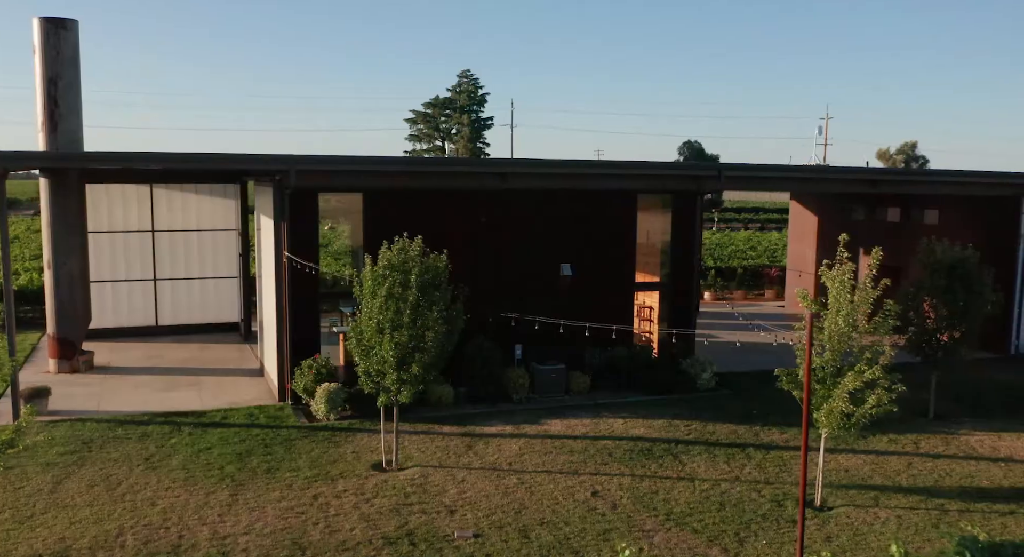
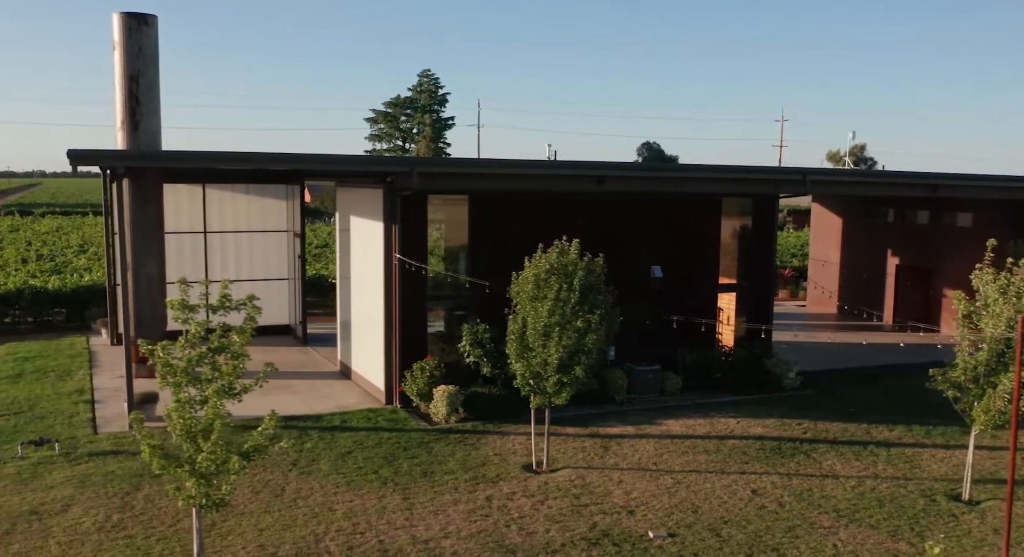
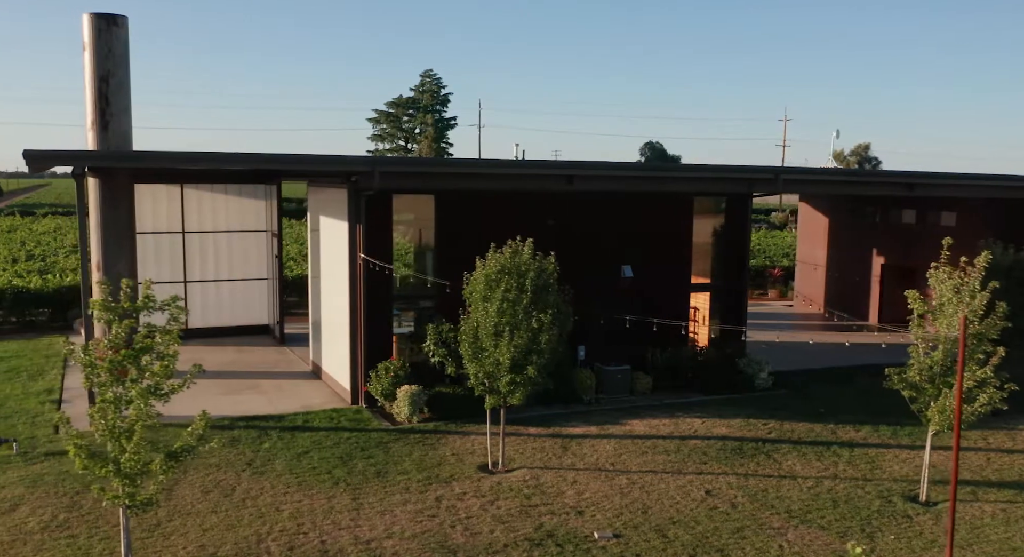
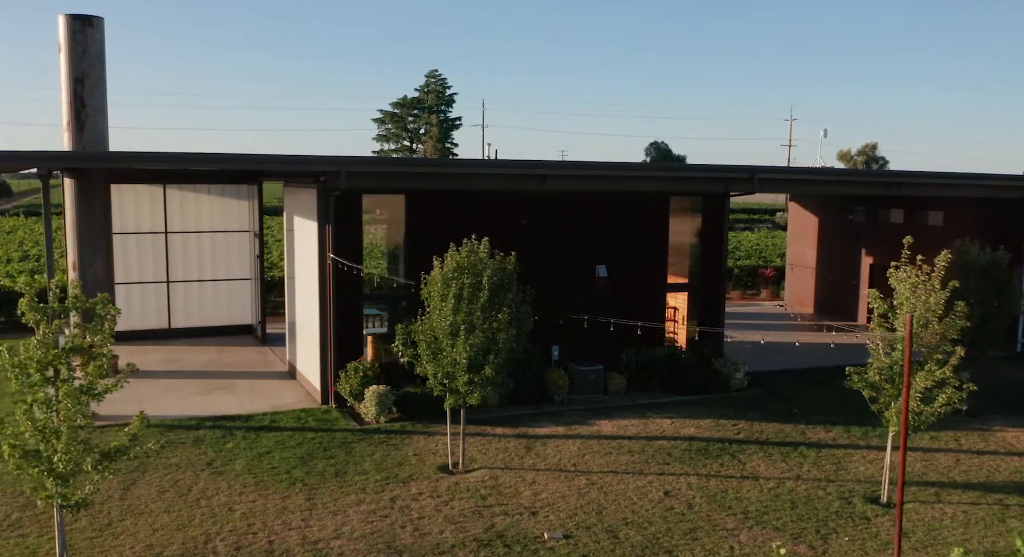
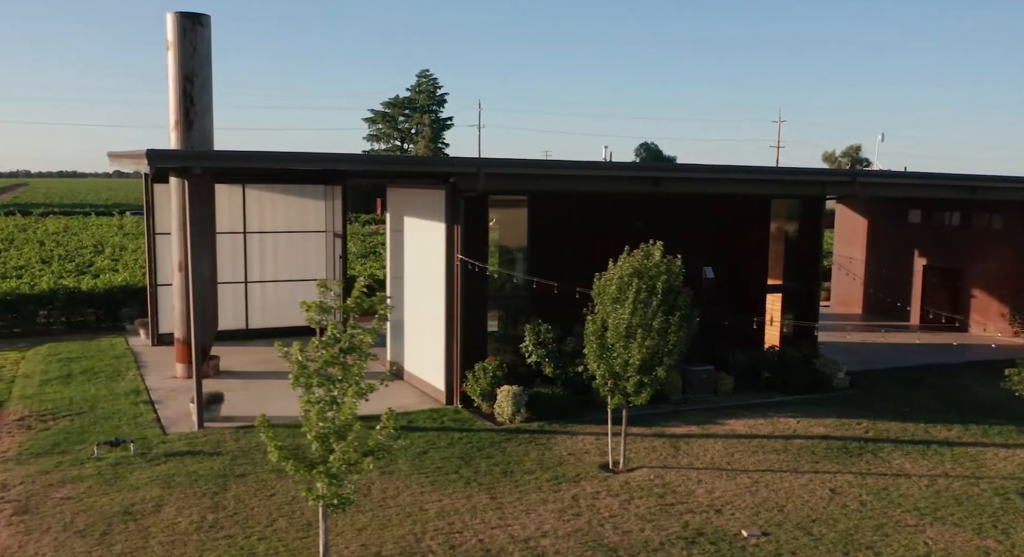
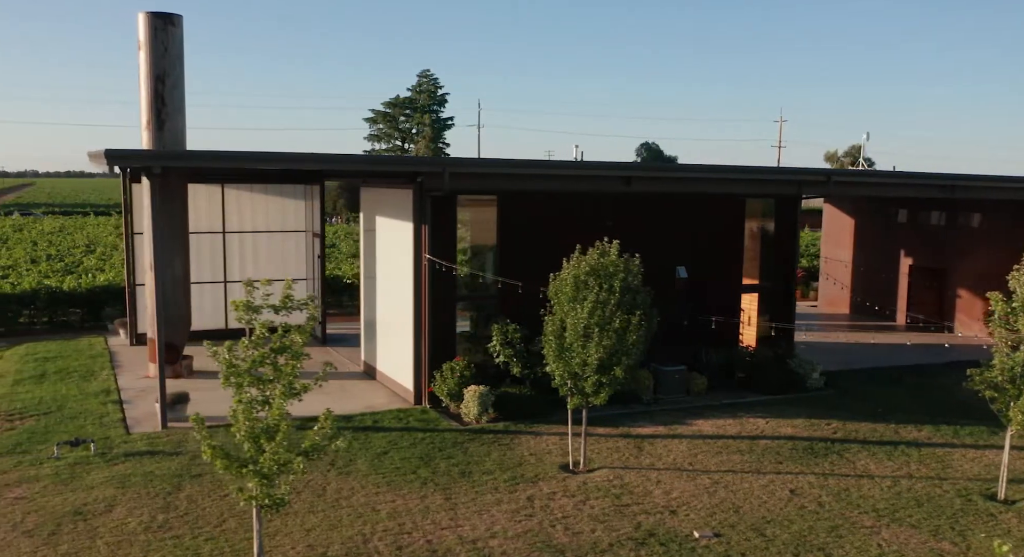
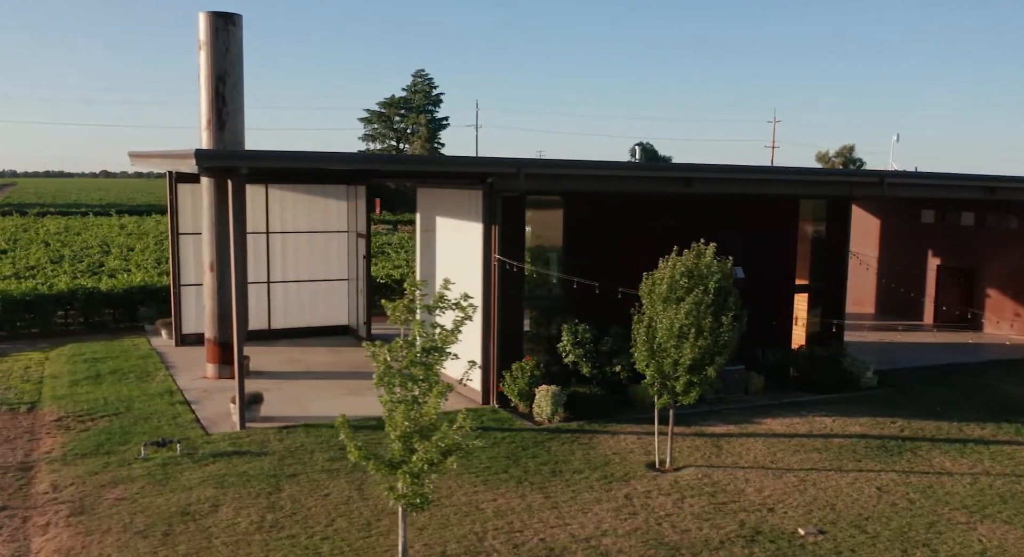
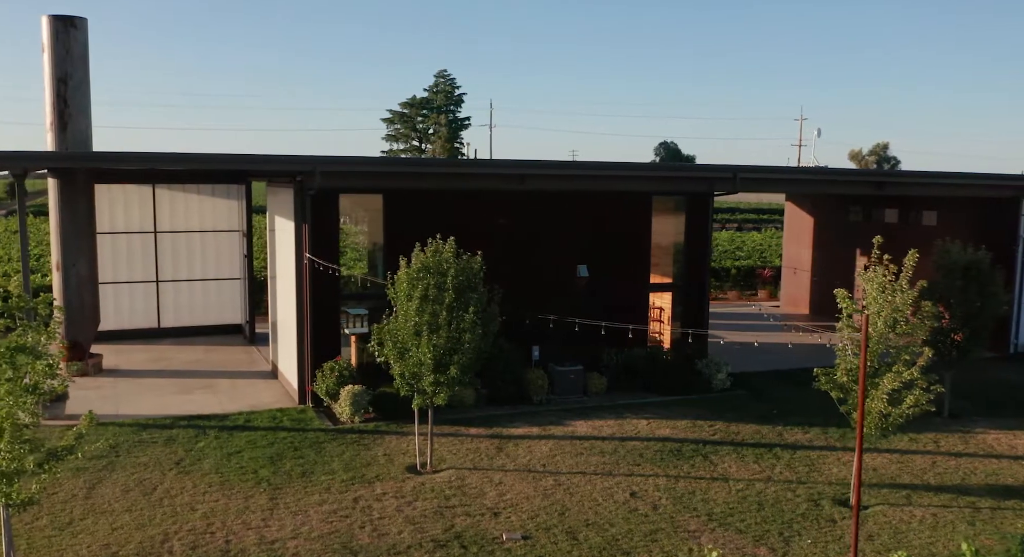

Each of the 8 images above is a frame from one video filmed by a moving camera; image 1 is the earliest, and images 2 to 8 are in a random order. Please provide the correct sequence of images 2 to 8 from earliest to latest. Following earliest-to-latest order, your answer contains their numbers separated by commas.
8, 4, 3, 2, 6, 5, 7
